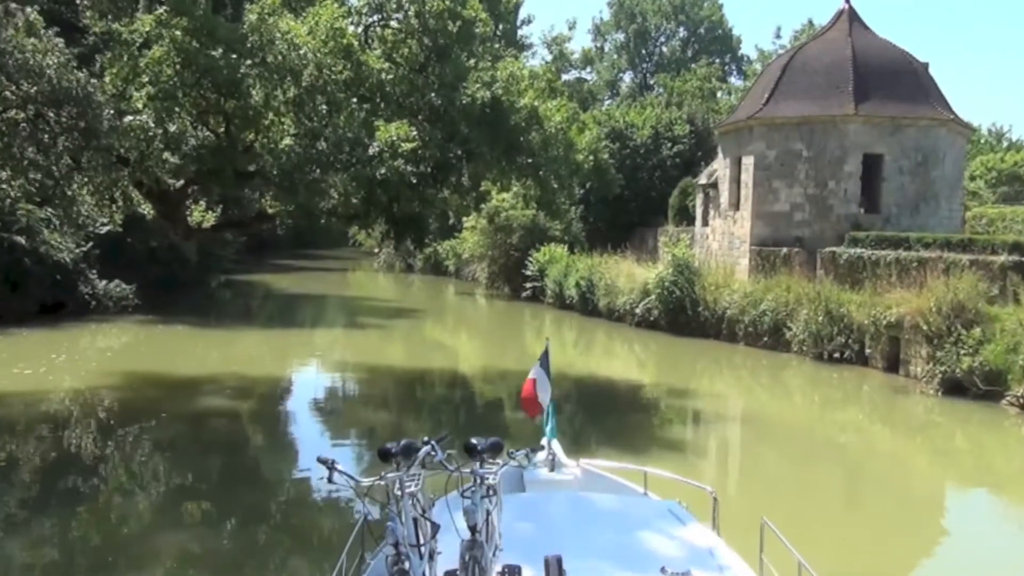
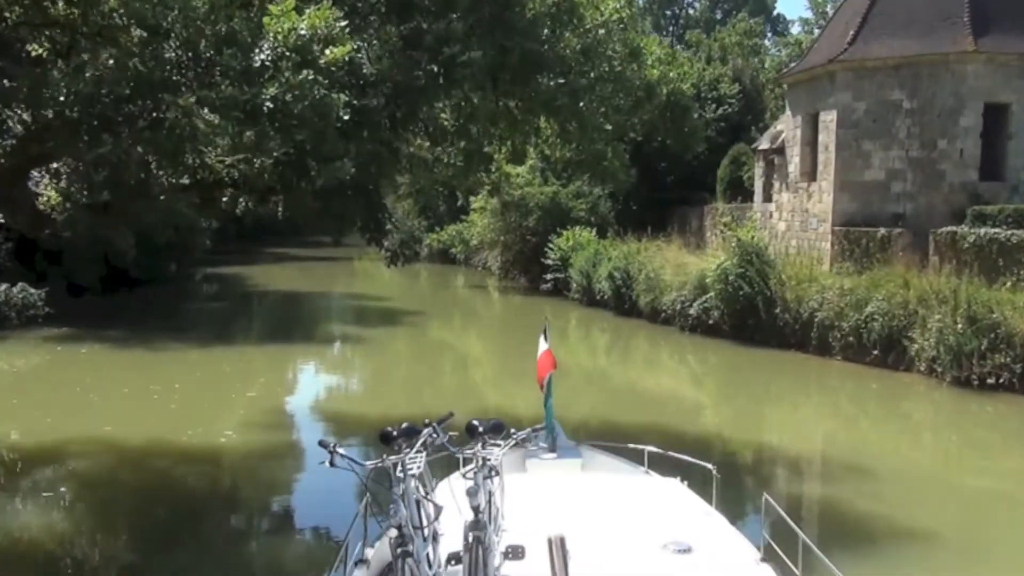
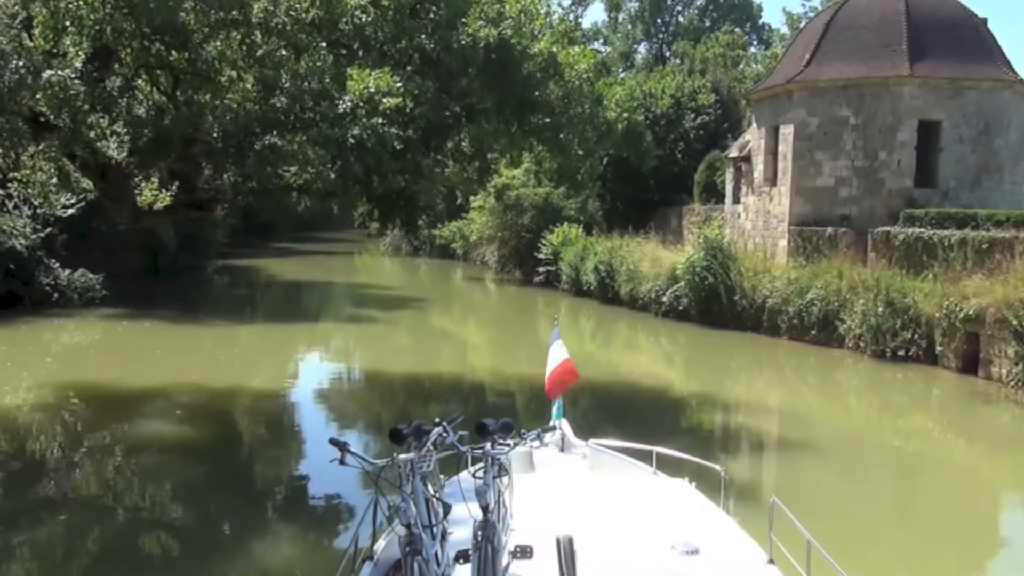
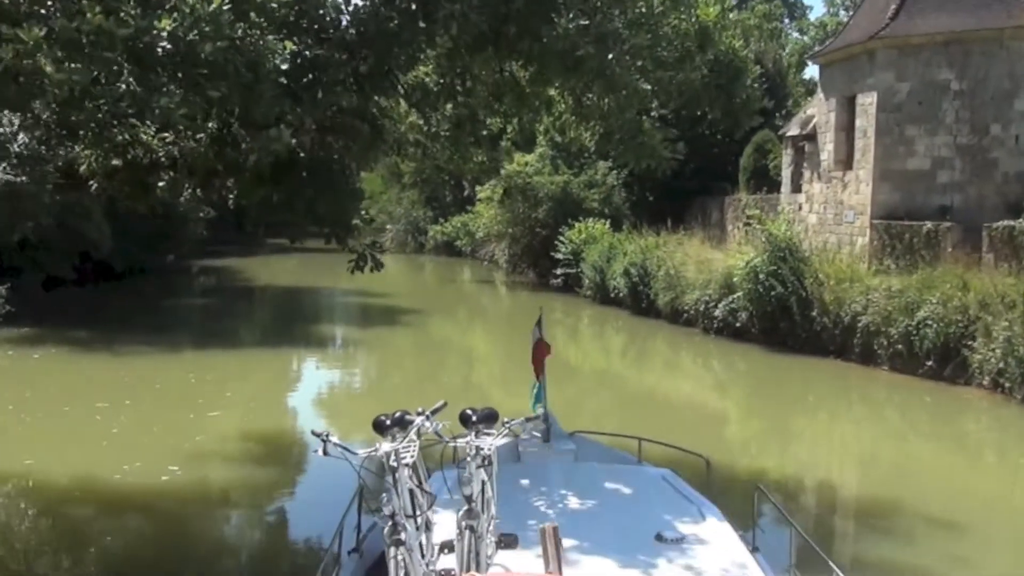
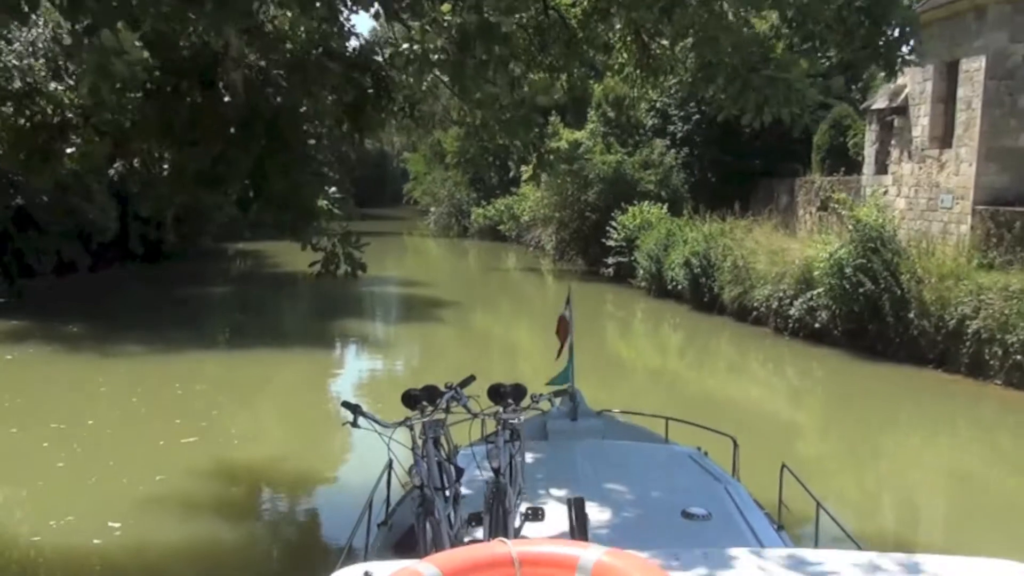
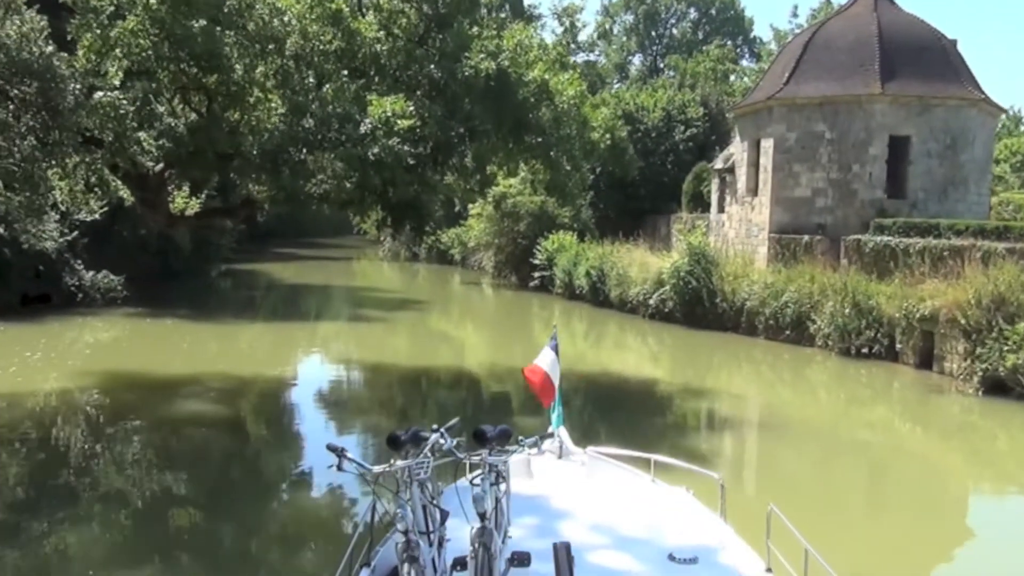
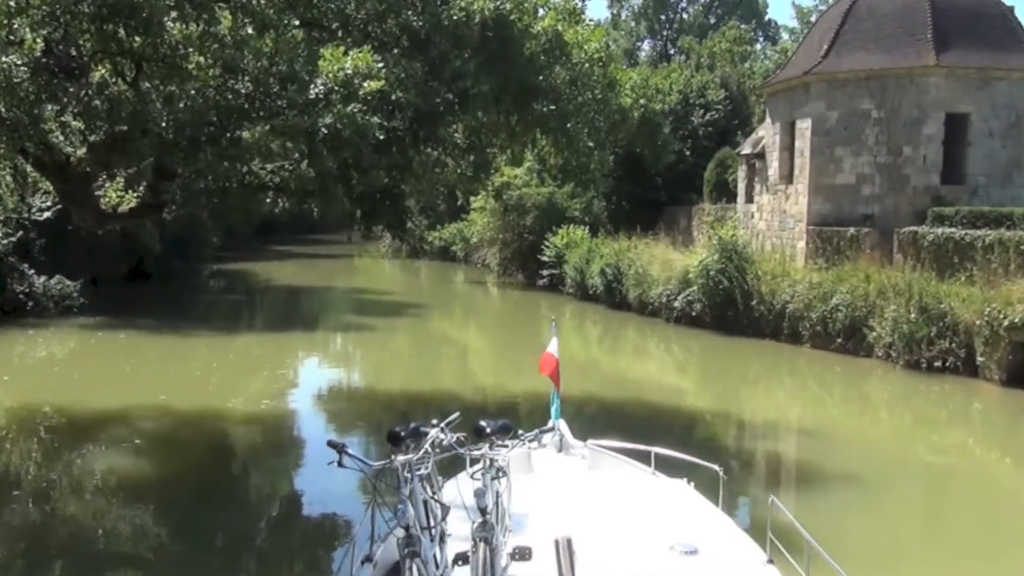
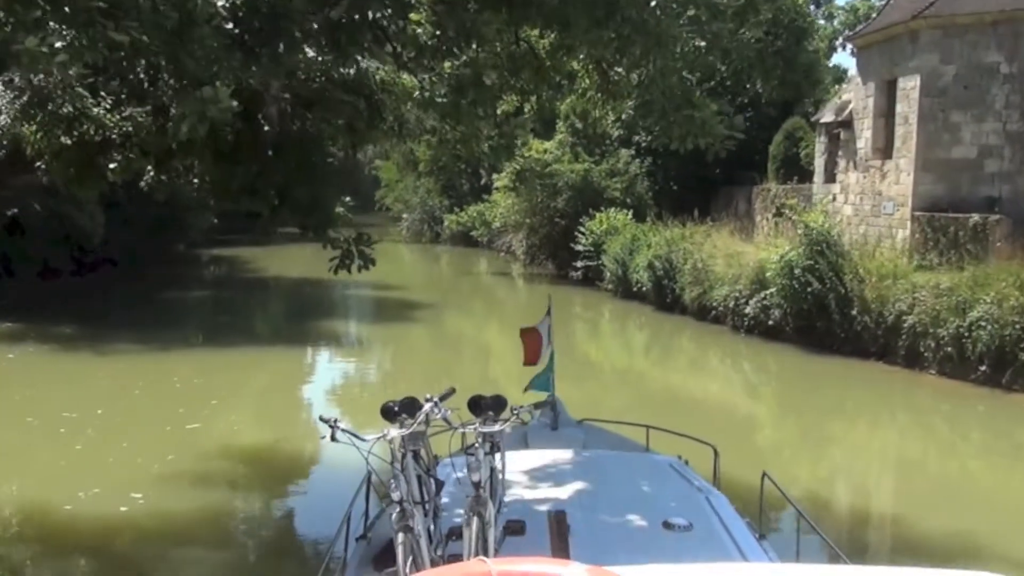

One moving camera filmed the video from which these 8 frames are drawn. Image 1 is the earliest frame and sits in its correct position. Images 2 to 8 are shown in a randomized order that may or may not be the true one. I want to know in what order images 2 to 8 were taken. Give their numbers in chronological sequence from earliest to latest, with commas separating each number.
6, 3, 7, 2, 4, 8, 5
